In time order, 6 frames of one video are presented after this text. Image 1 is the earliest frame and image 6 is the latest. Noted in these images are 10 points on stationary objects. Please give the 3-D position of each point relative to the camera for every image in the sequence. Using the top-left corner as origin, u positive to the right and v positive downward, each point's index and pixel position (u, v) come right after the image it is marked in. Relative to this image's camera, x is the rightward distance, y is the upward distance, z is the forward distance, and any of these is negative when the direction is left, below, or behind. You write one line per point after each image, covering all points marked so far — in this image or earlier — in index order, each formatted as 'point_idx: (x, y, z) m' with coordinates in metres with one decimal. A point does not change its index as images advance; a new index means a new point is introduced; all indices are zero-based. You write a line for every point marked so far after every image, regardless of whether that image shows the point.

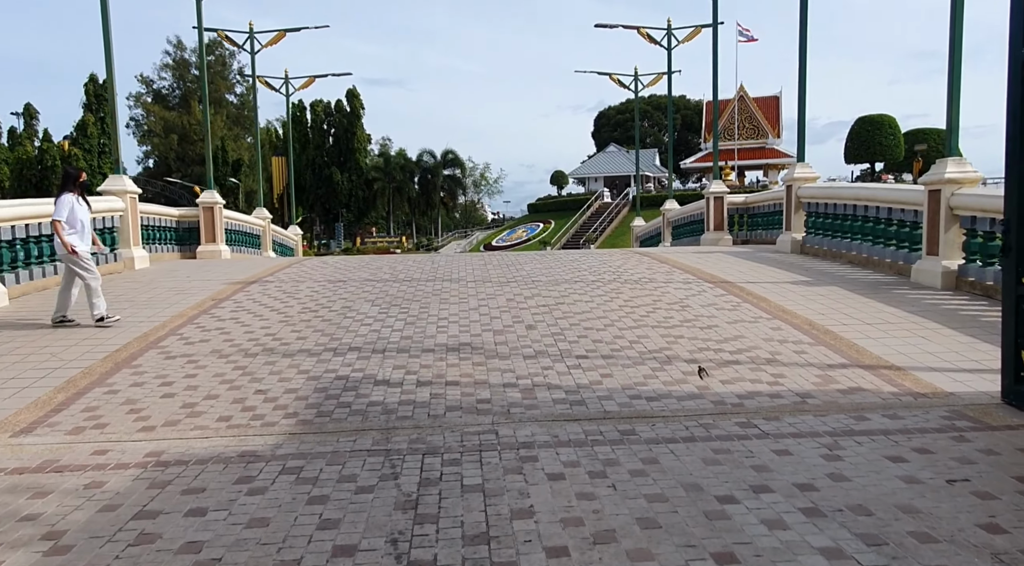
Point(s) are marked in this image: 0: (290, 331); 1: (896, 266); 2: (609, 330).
0: (-2.1, -0.5, +7.4) m
1: (+5.2, +0.2, +10.8) m
2: (+0.9, -0.5, +7.7) m
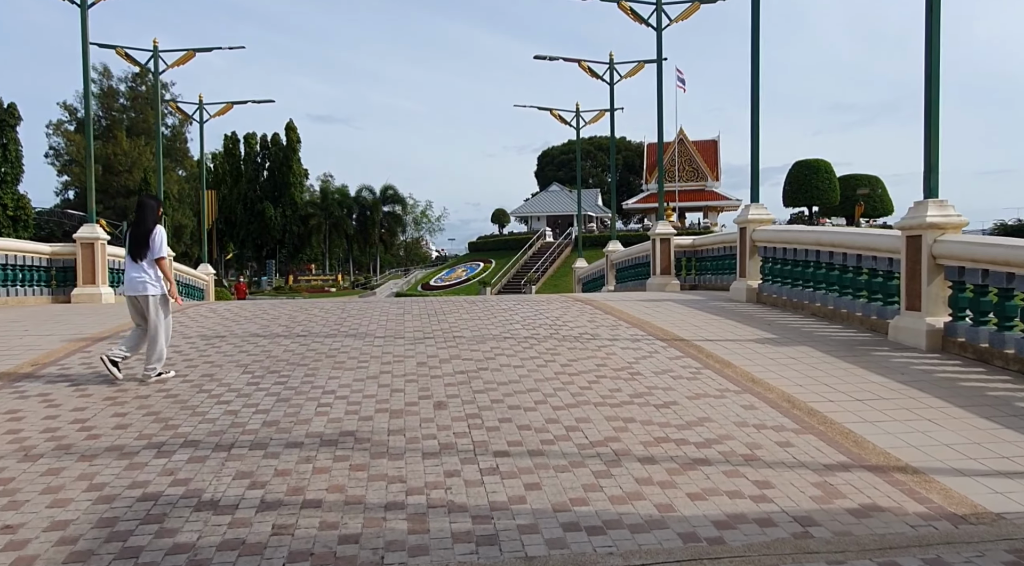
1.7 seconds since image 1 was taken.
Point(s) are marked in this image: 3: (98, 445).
0: (-2.7, -0.9, +5.5) m
1: (+4.2, -0.5, +9.4) m
2: (+0.2, -1.0, +6.0) m
3: (-2.6, -1.0, +5.1) m
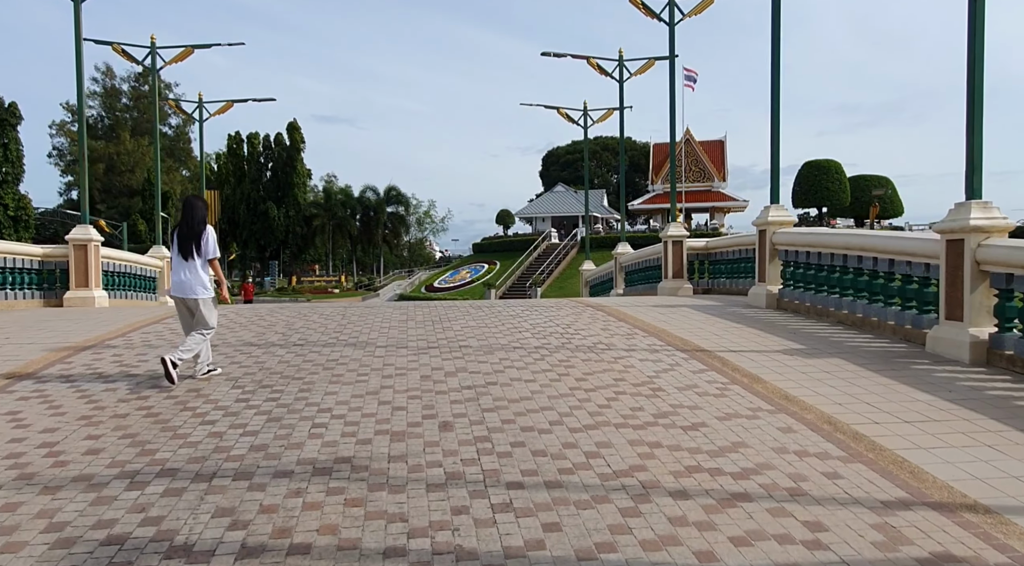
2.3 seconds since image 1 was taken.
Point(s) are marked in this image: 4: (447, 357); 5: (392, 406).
0: (-2.7, -1.0, +4.9) m
1: (+4.3, -0.5, +8.9) m
2: (+0.3, -1.0, +5.4) m
3: (-2.5, -1.1, +4.6) m
4: (-0.6, -0.7, +8.0) m
5: (-0.9, -0.9, +6.1) m
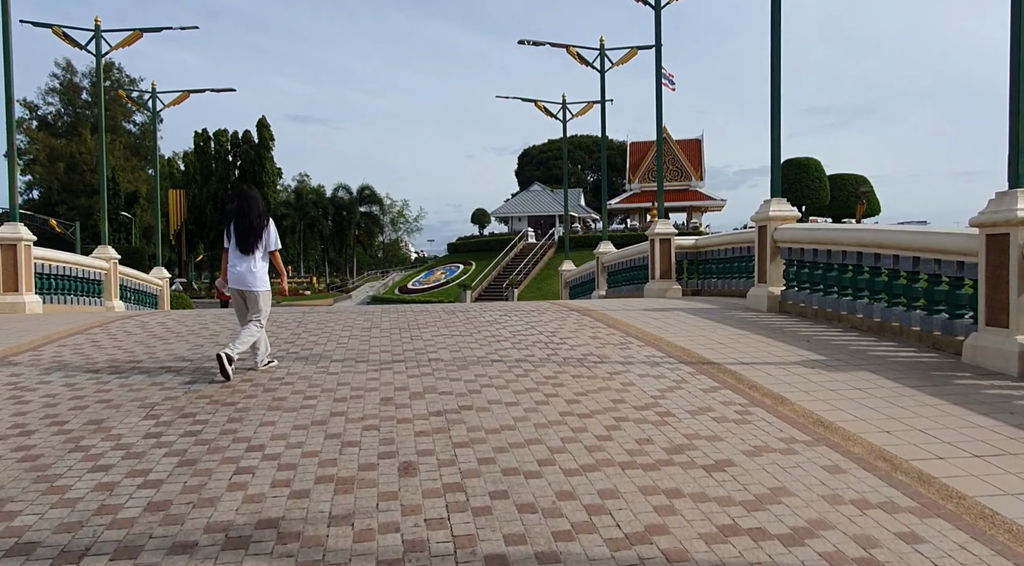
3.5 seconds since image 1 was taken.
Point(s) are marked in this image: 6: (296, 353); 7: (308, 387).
0: (-2.8, -1.0, +3.7) m
1: (+4.1, -0.5, +7.8) m
2: (+0.2, -1.0, +4.3) m
3: (-2.6, -1.1, +3.3) m
4: (-0.8, -0.8, +6.8) m
5: (-1.0, -1.0, +4.9) m
6: (-2.1, -0.7, +7.7) m
7: (-1.6, -0.8, +6.2) m
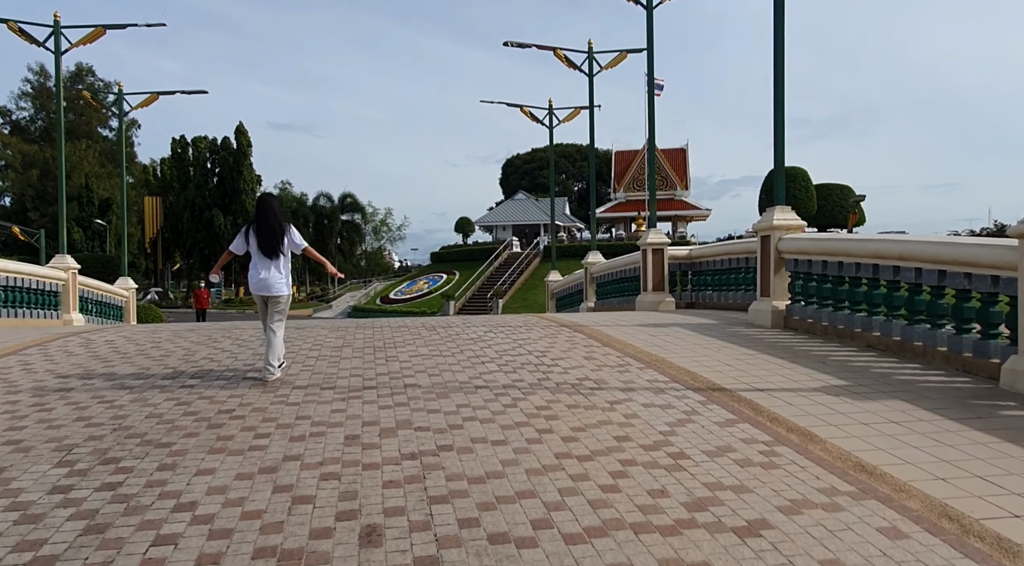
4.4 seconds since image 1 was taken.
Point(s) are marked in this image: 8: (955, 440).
0: (-2.8, -1.1, +2.8) m
1: (+4.0, -0.7, +7.1) m
2: (+0.1, -1.1, +3.4) m
3: (-2.7, -1.2, +2.4) m
4: (-0.9, -0.9, +5.9) m
5: (-1.1, -1.1, +4.0) m
6: (-2.2, -0.8, +6.8) m
7: (-1.7, -0.9, +5.3) m
8: (+2.8, -1.0, +5.0) m
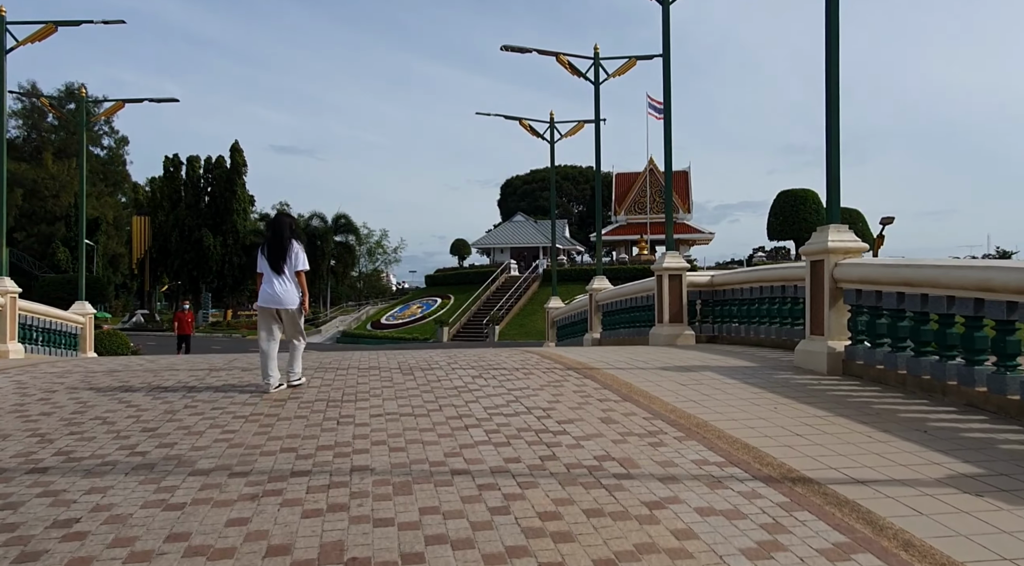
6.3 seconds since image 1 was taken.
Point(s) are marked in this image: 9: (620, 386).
0: (-2.8, -1.2, +0.9) m
1: (+3.9, -1.0, +5.2) m
2: (+0.1, -1.3, +1.5) m
3: (-2.7, -1.3, +0.5) m
4: (-1.0, -1.1, +4.0) m
5: (-1.1, -1.2, +2.1) m
6: (-2.3, -1.0, +4.9) m
7: (-1.7, -1.1, +3.4) m
8: (+2.7, -1.2, +3.0) m
9: (+1.0, -1.0, +7.4) m
